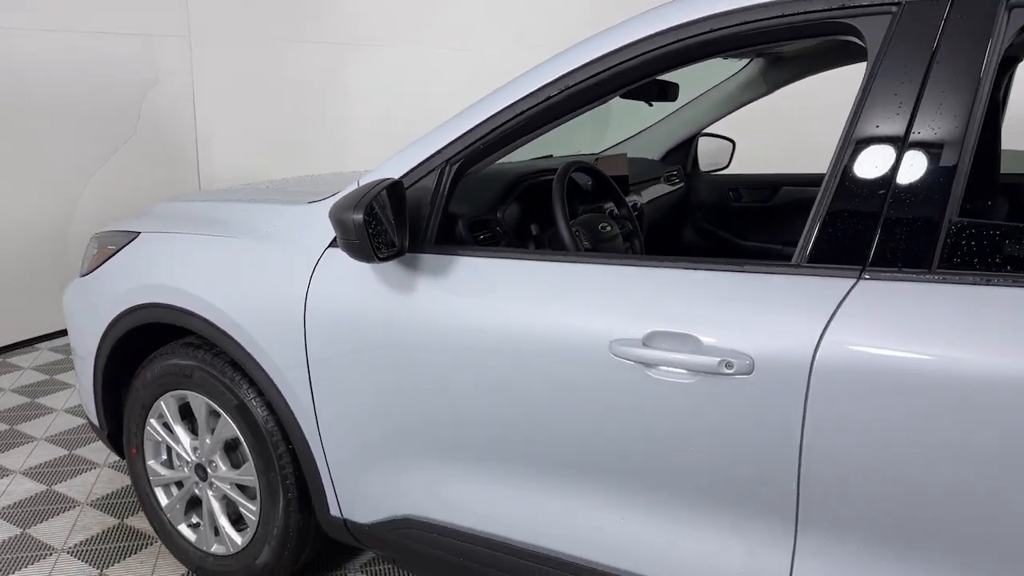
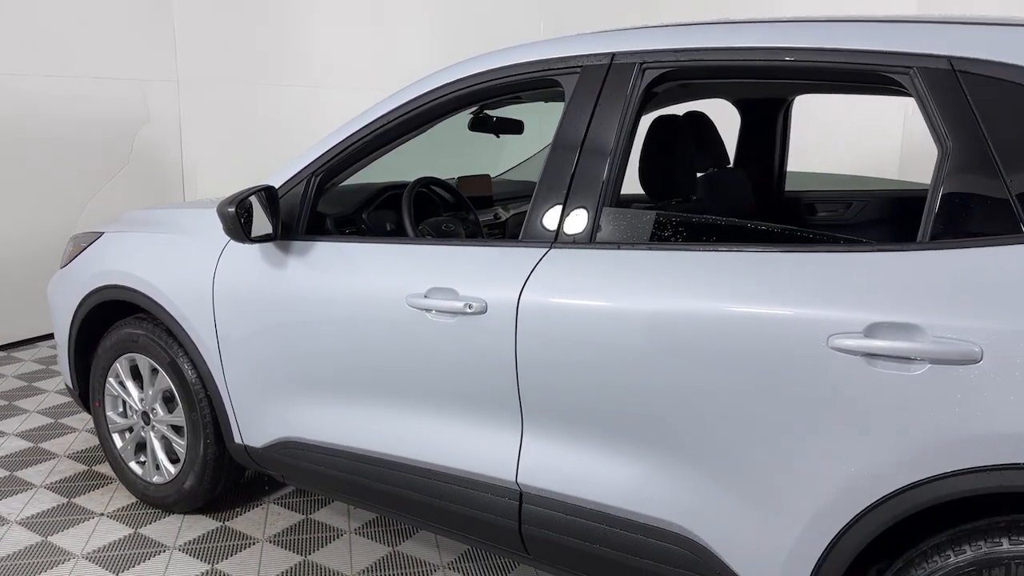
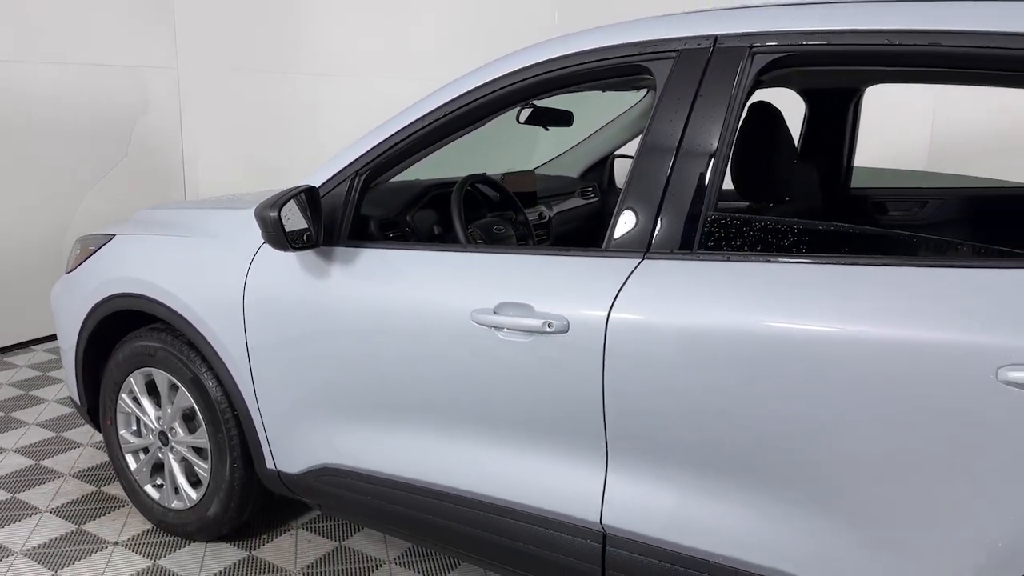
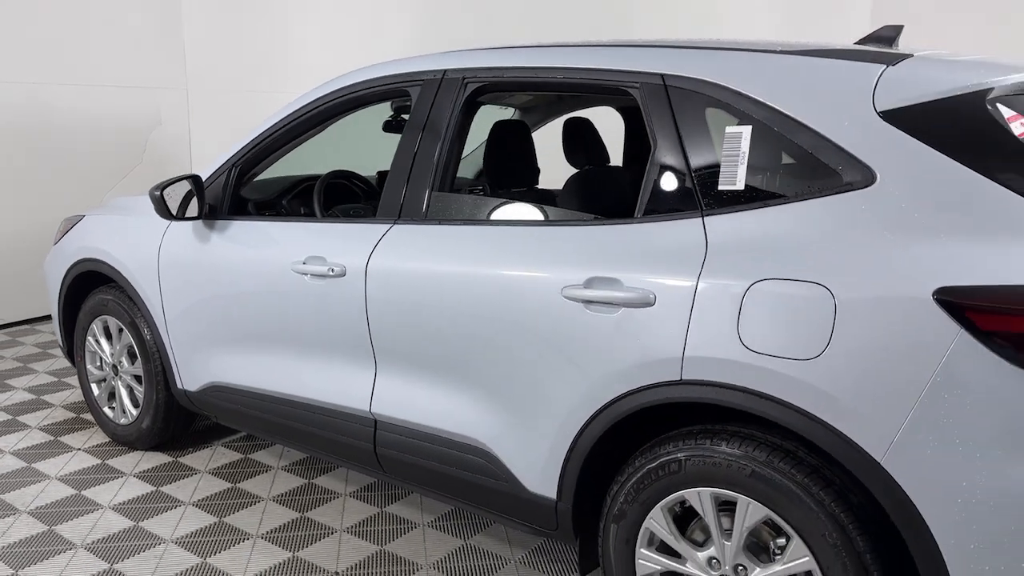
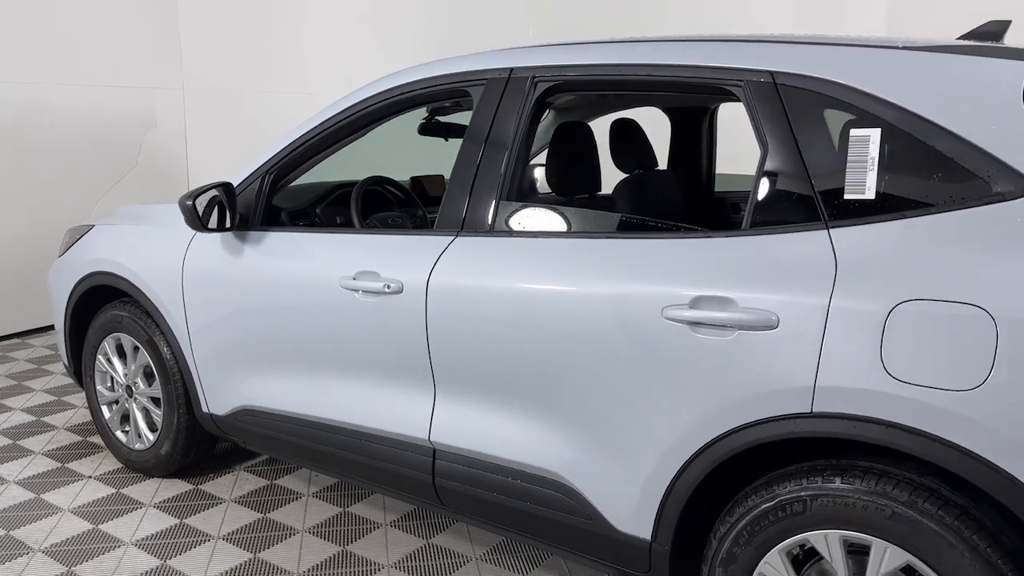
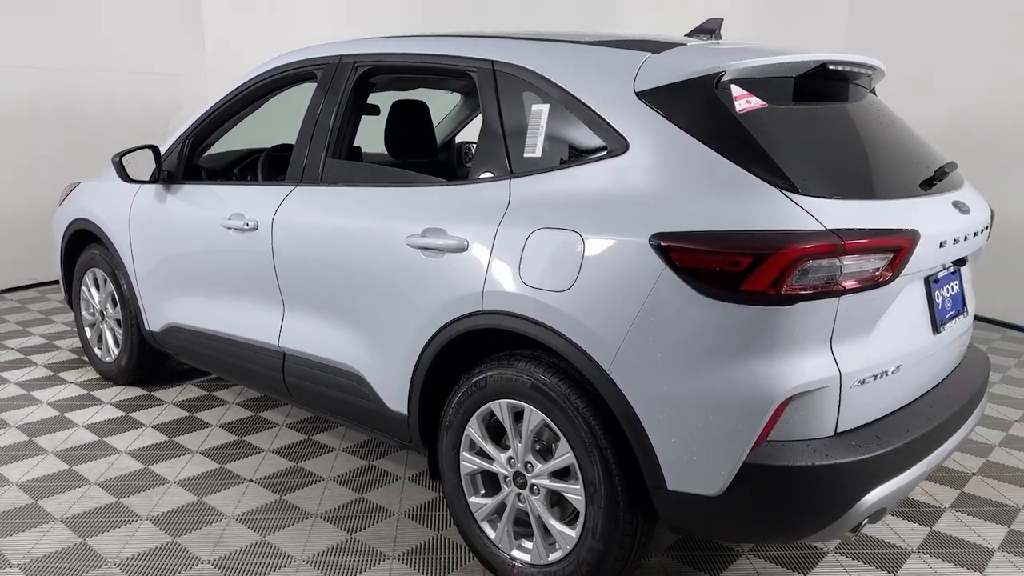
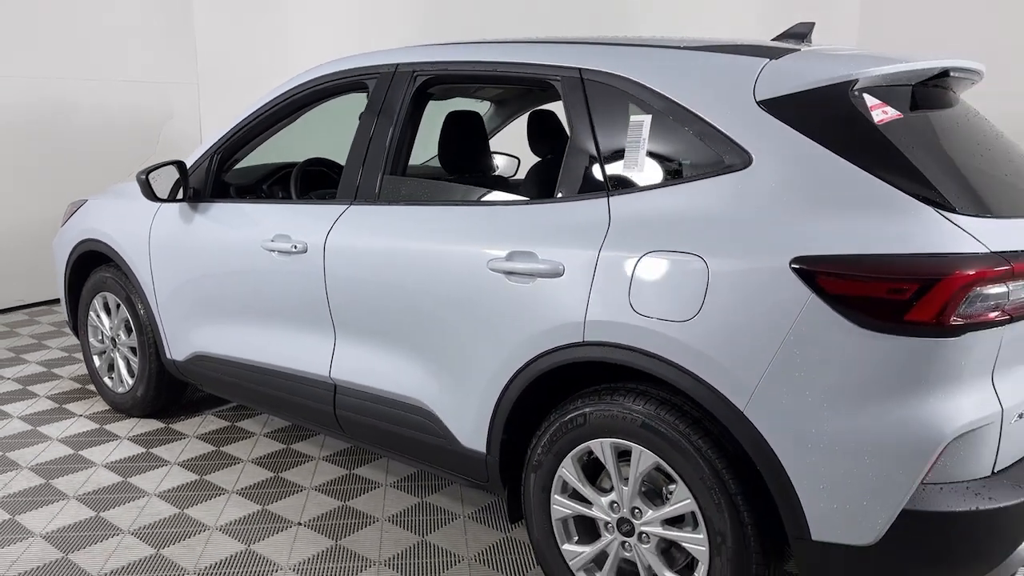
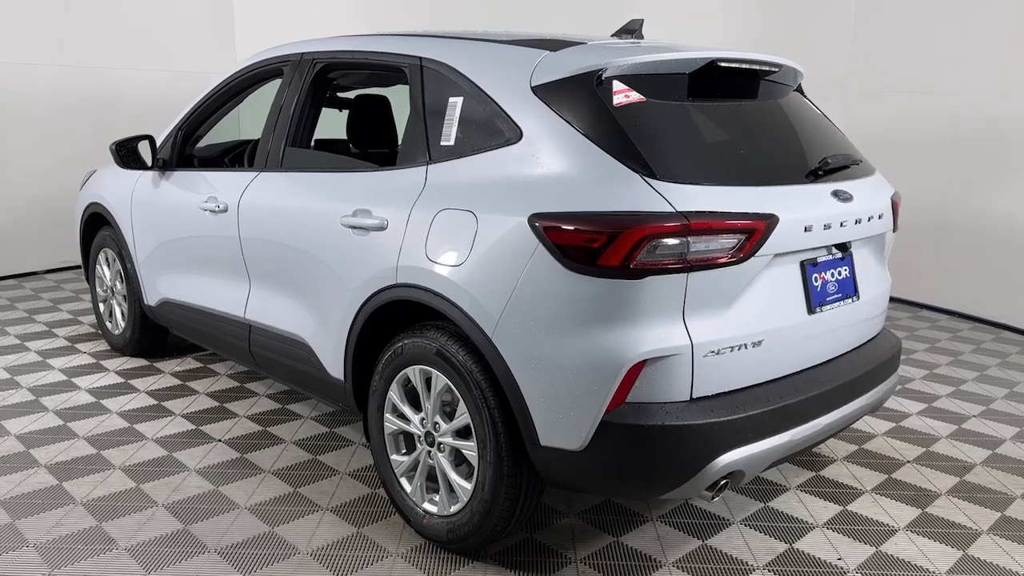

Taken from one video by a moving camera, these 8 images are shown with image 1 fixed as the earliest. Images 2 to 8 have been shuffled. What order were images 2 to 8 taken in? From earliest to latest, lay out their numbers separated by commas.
3, 2, 5, 4, 7, 6, 8
